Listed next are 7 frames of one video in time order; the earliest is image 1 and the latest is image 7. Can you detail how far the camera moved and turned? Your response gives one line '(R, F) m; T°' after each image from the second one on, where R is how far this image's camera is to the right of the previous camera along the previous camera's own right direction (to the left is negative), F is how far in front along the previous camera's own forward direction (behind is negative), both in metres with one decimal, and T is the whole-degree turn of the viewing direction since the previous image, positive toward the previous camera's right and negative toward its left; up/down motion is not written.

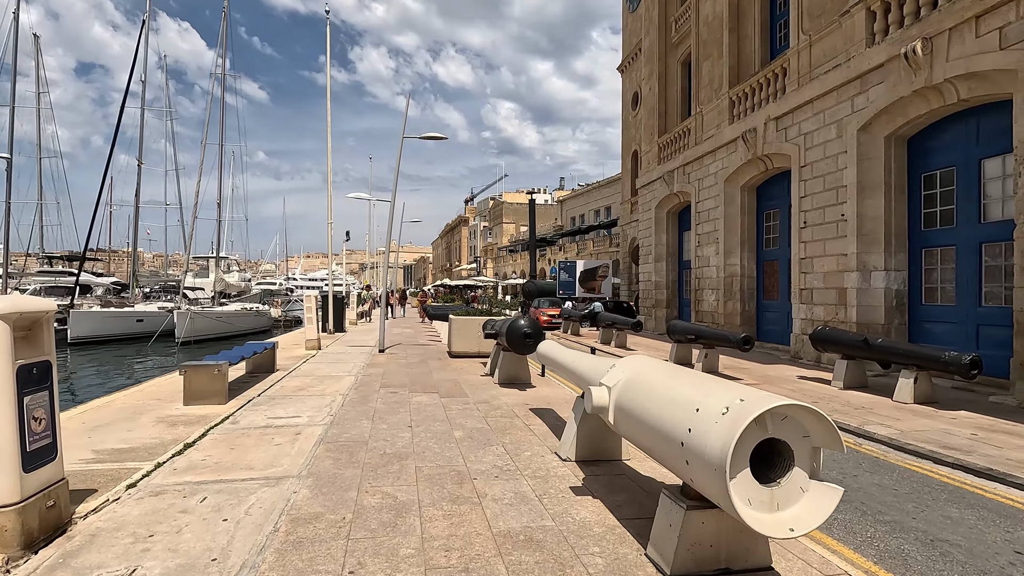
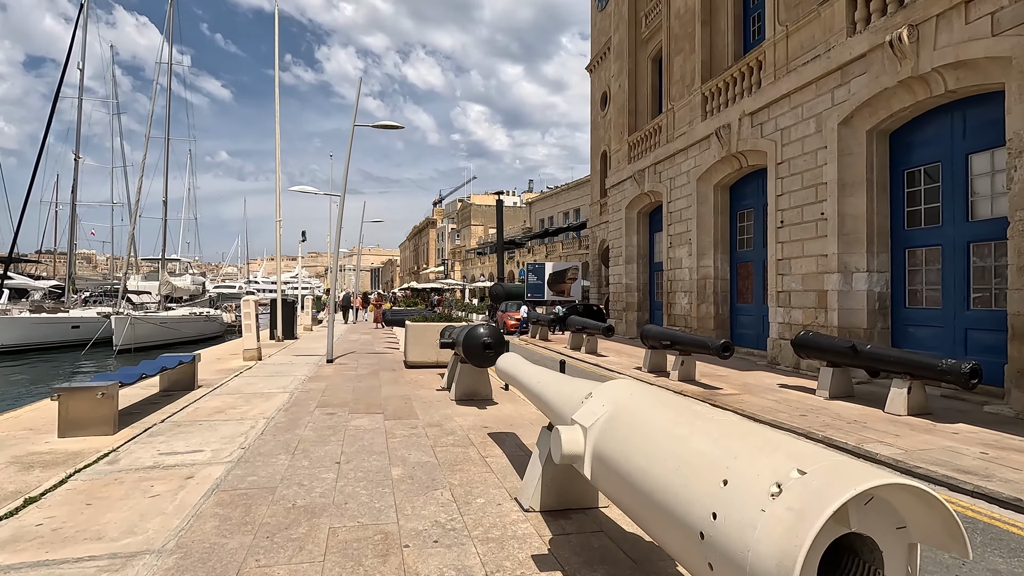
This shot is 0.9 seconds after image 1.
(+0.2, +1.1) m; +3°
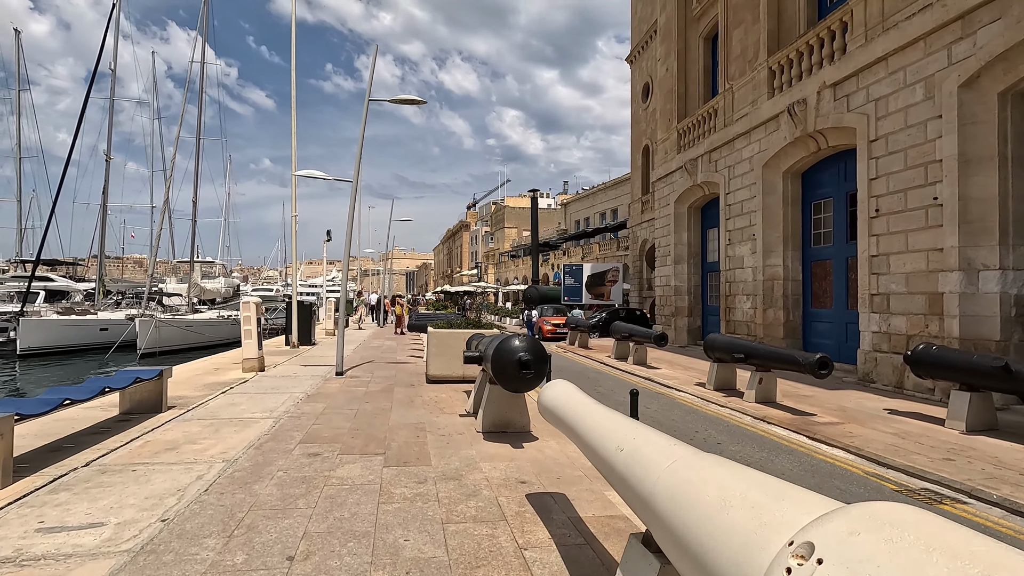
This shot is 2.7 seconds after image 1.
(-0.1, +1.9) m; -4°
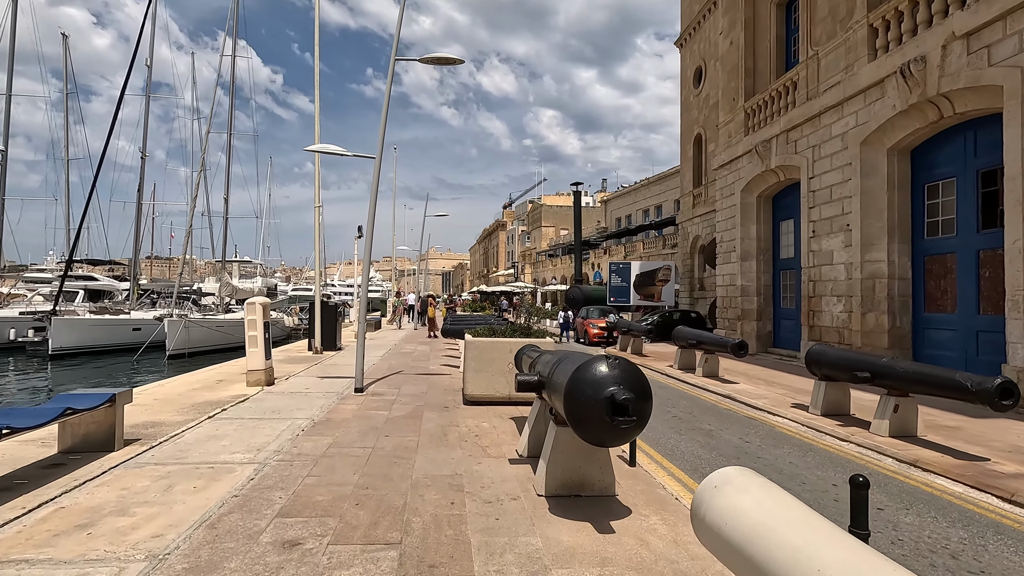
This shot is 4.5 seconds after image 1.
(-0.3, +1.9) m; -4°
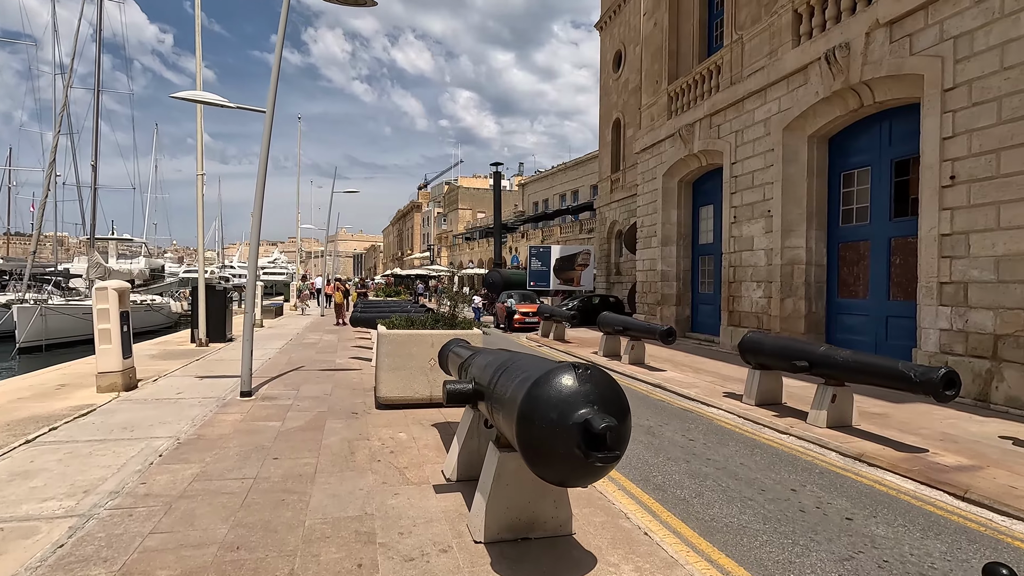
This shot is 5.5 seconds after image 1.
(-0.1, +1.0) m; +9°
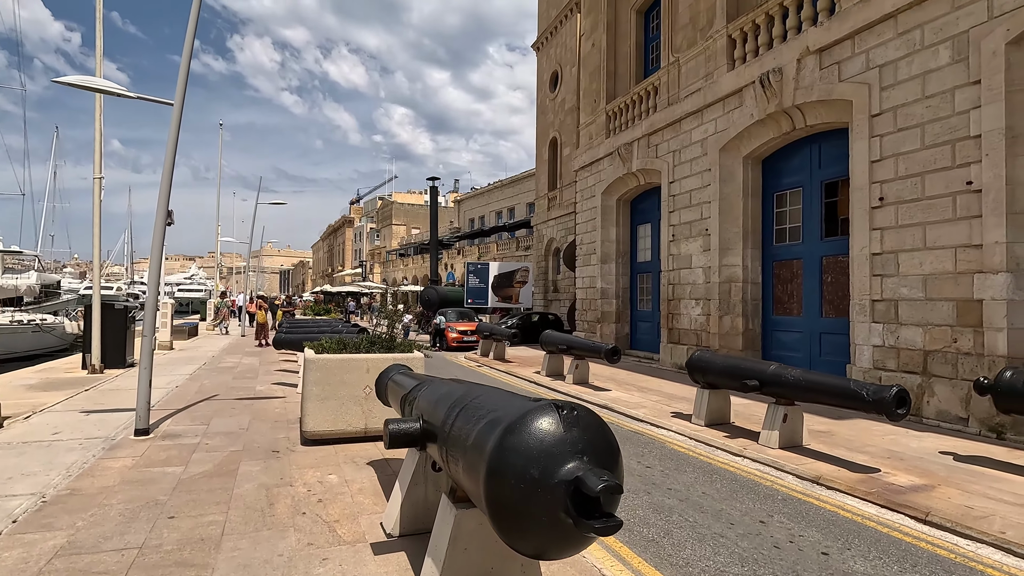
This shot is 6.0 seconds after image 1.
(-0.1, +0.6) m; +7°
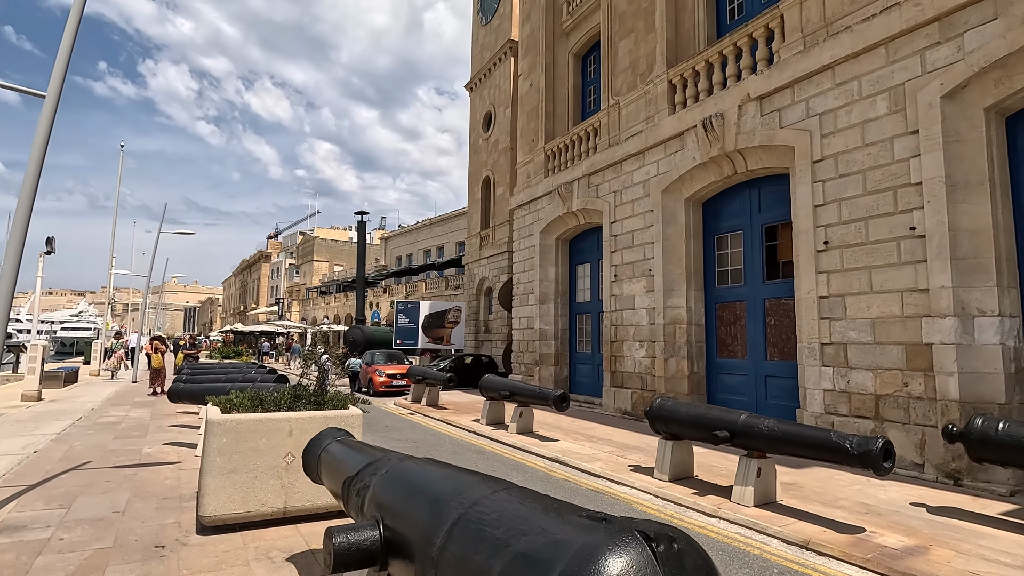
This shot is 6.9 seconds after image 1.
(-0.3, +0.9) m; +8°
